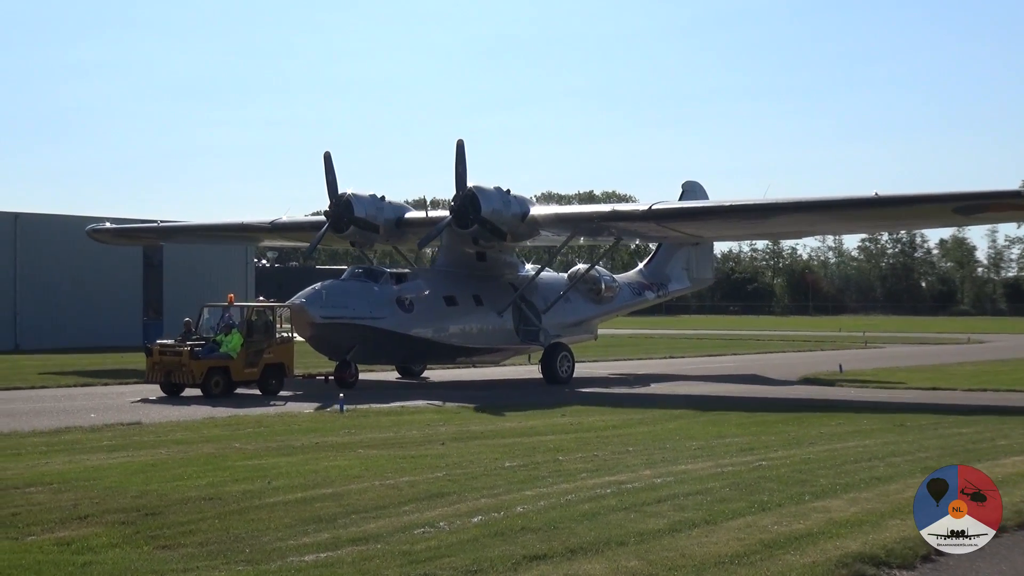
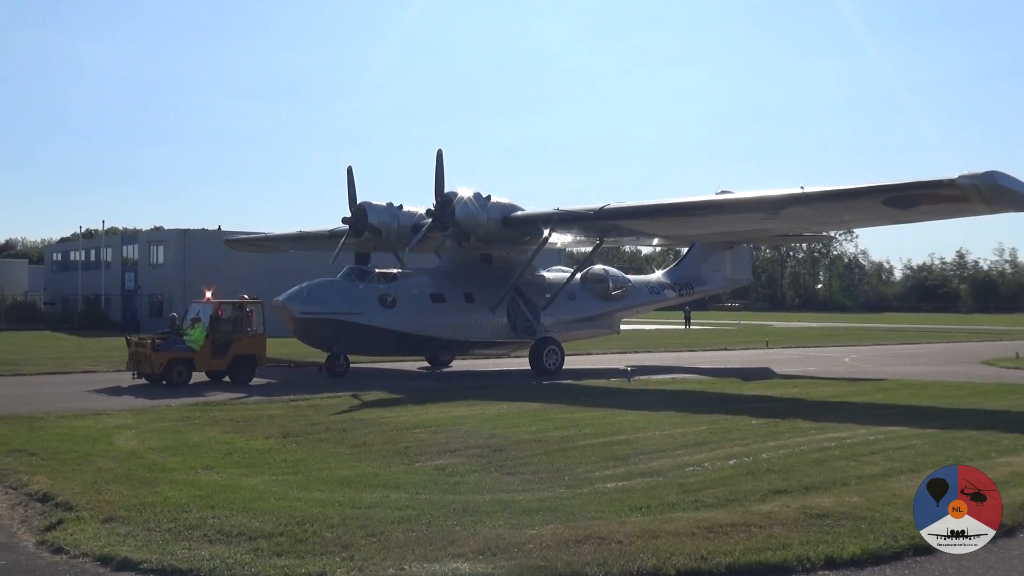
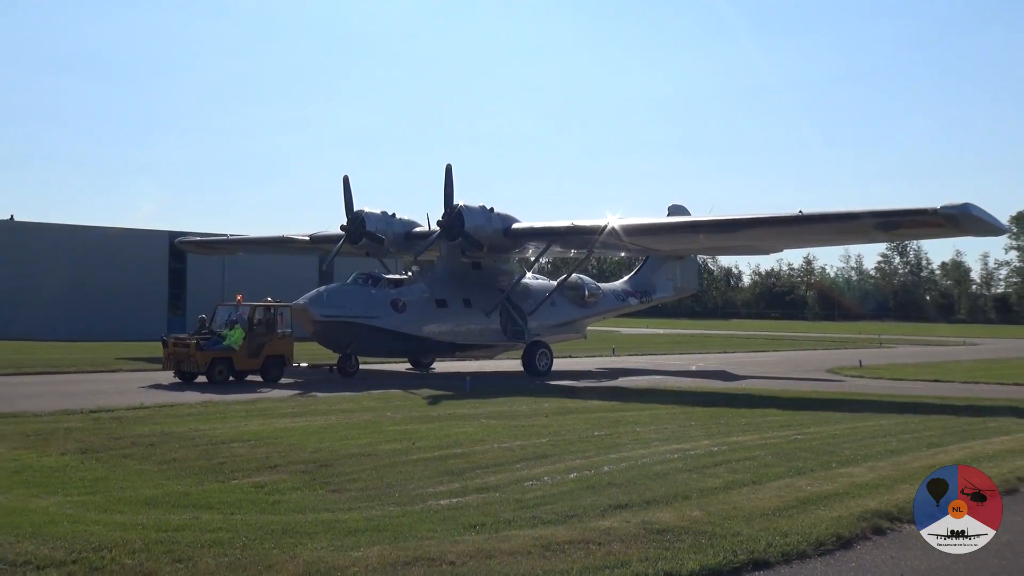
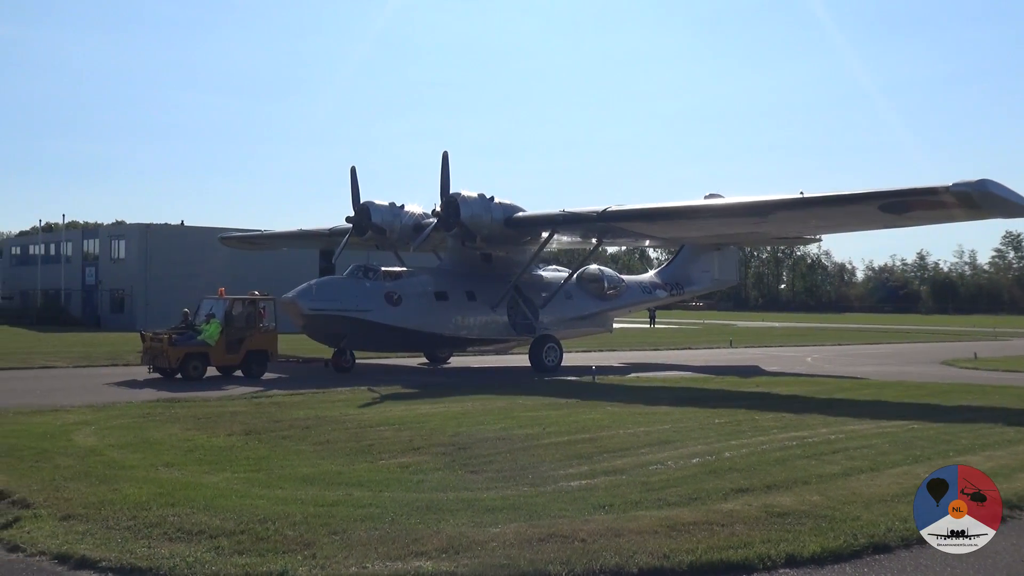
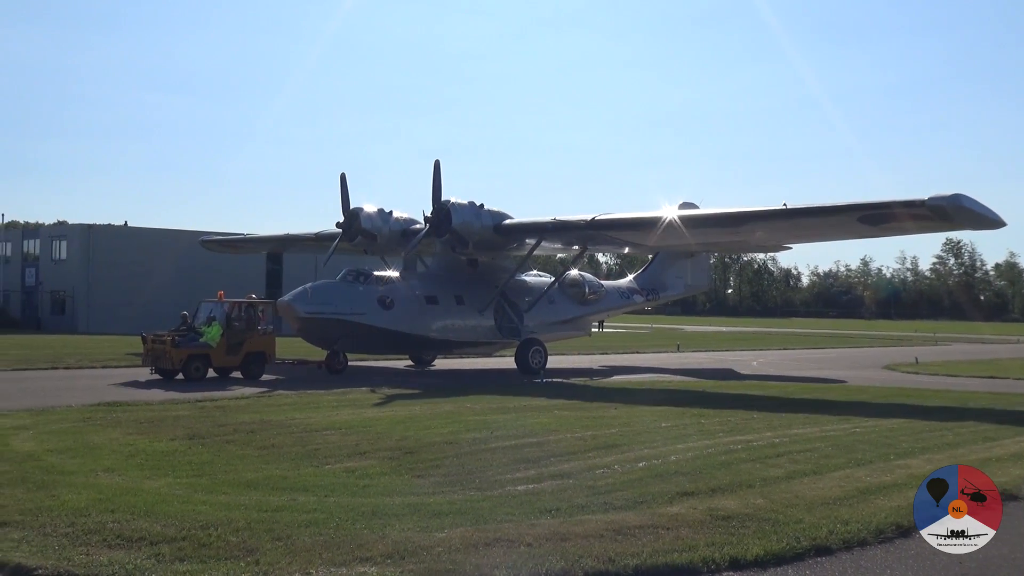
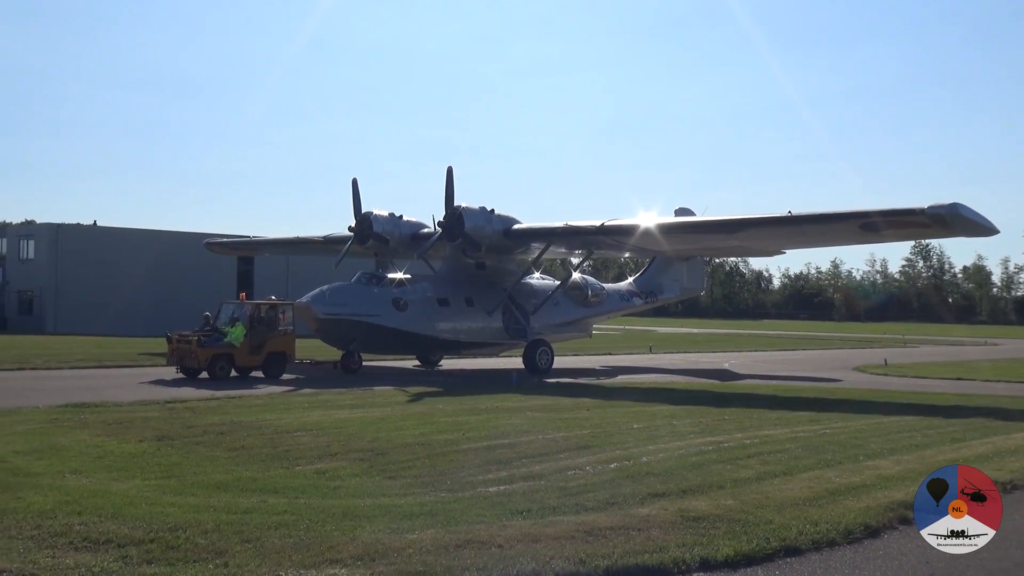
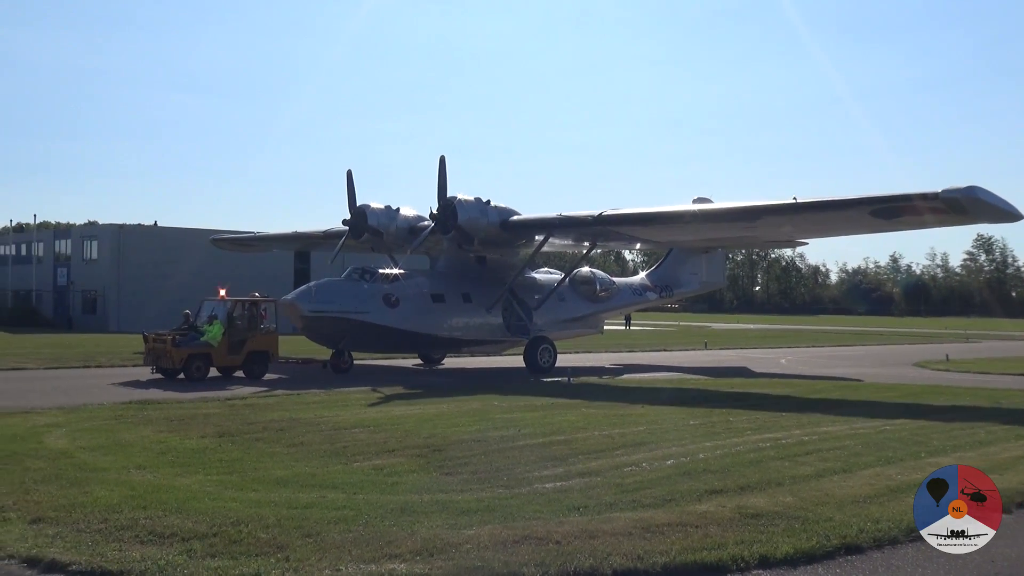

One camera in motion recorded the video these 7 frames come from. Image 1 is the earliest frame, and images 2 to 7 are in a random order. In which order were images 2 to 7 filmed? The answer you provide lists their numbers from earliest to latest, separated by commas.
3, 6, 5, 7, 4, 2
